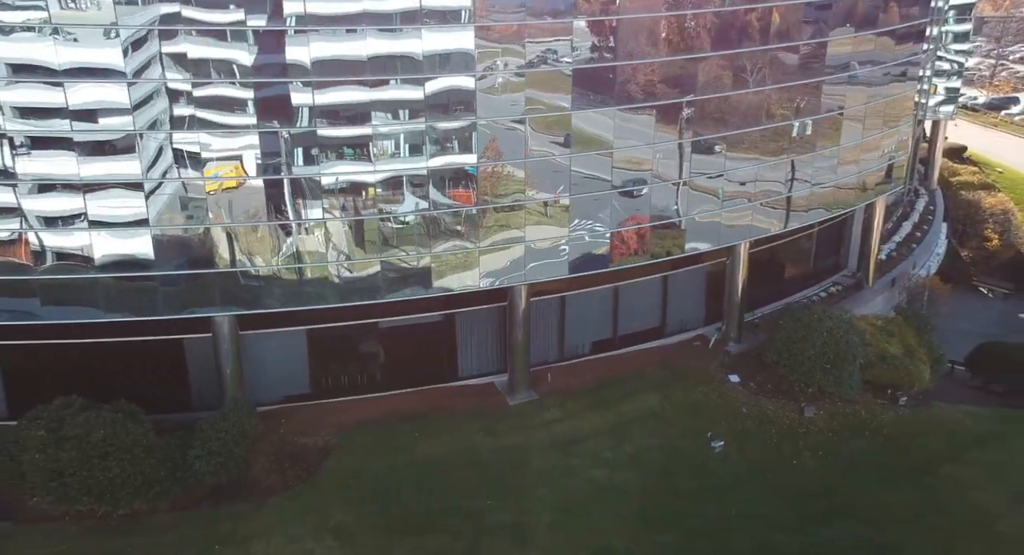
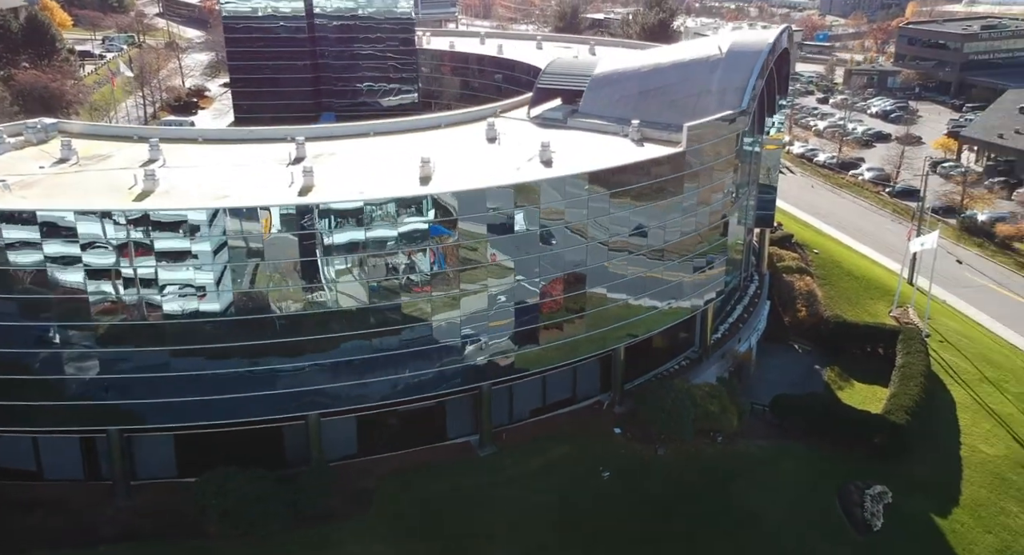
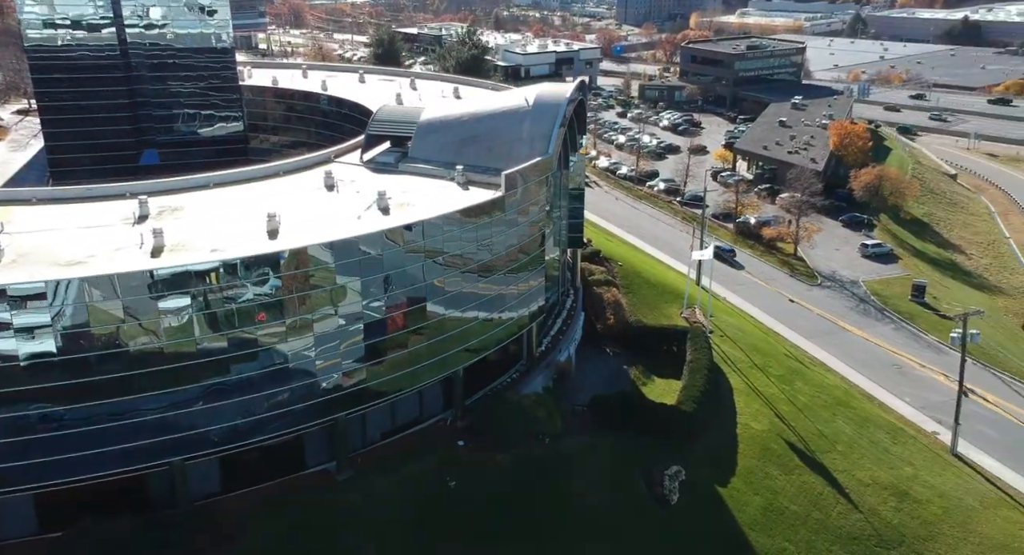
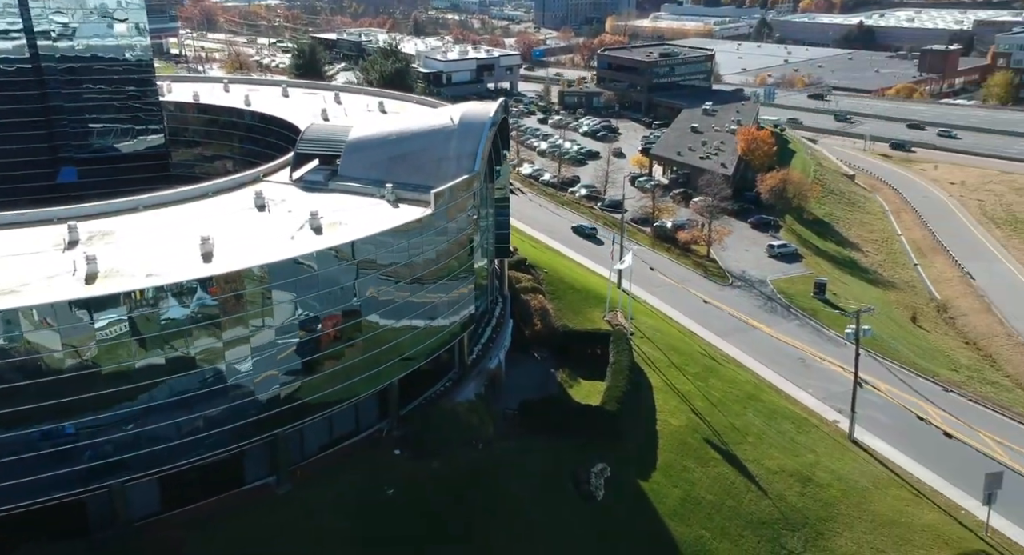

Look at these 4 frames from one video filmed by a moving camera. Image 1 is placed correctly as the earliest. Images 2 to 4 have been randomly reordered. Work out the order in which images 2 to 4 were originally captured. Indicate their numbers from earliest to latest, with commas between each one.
2, 3, 4
